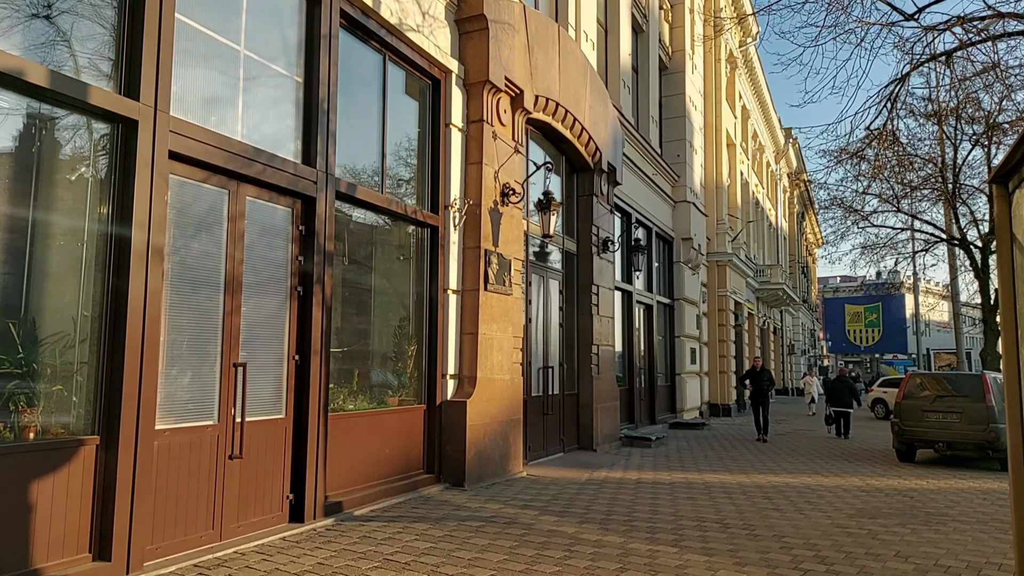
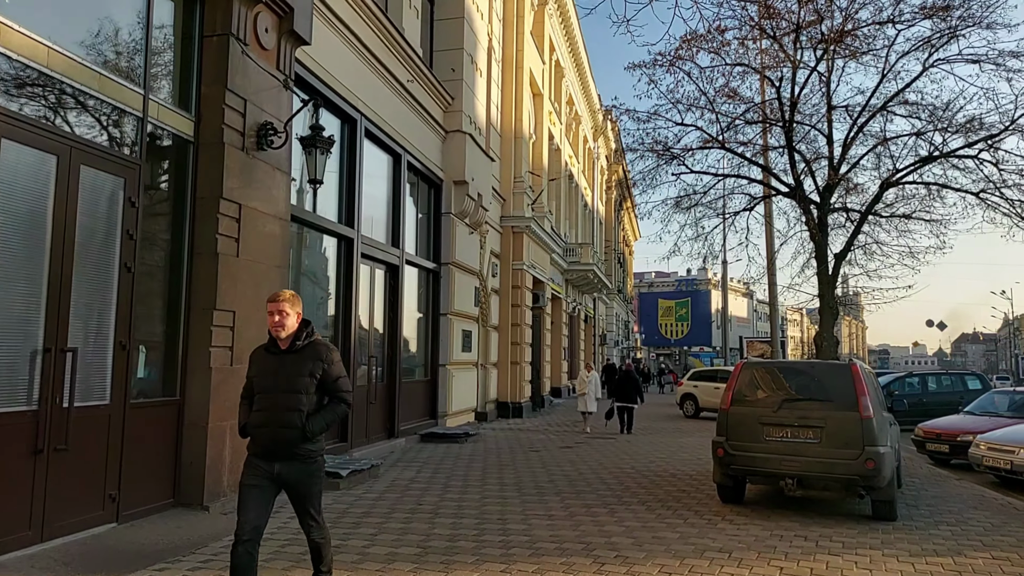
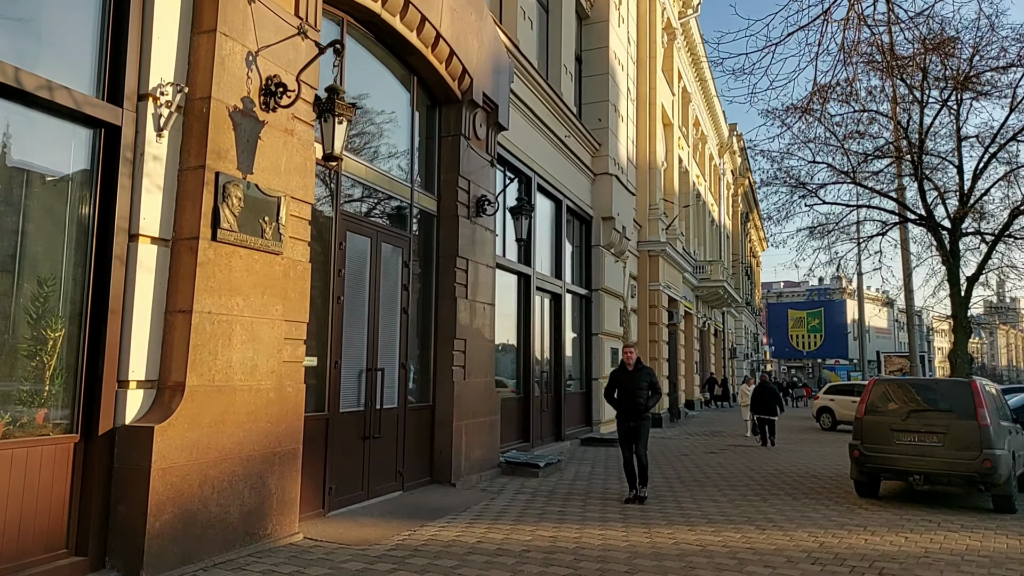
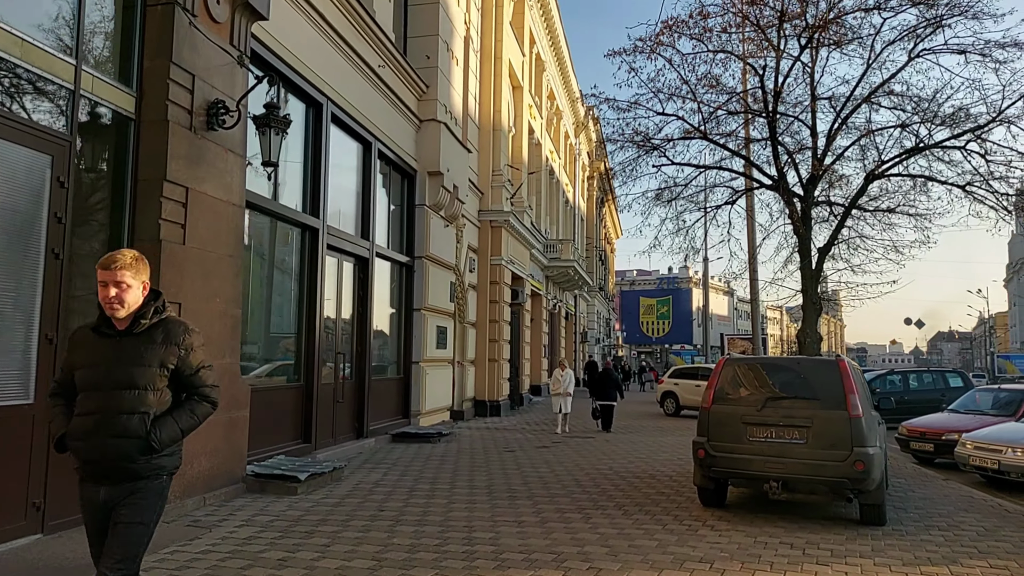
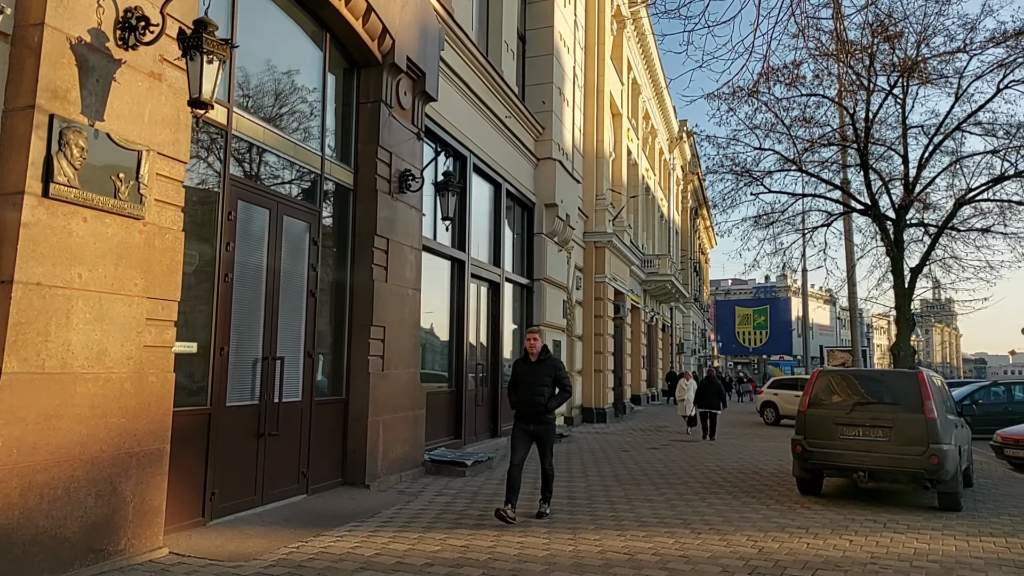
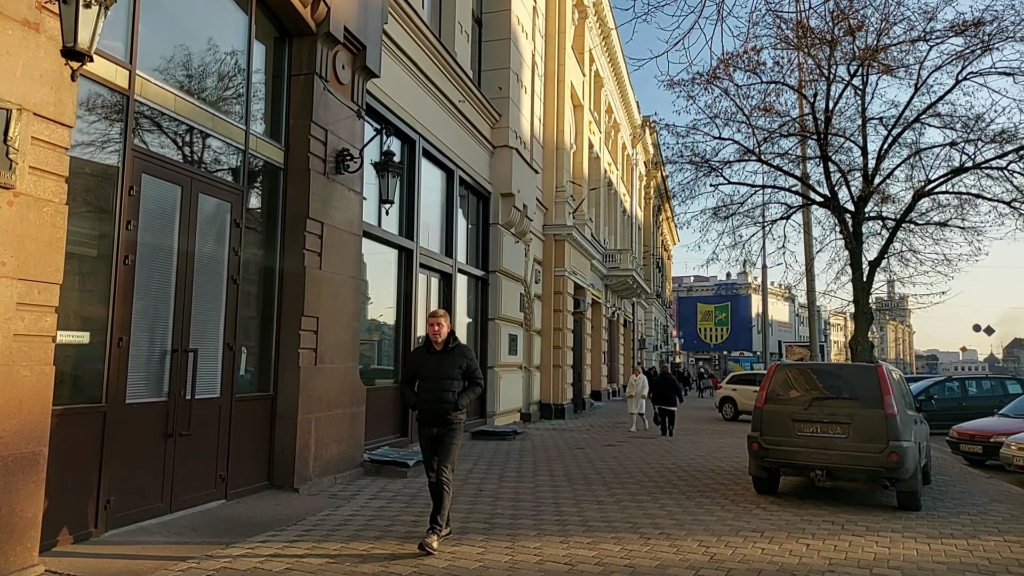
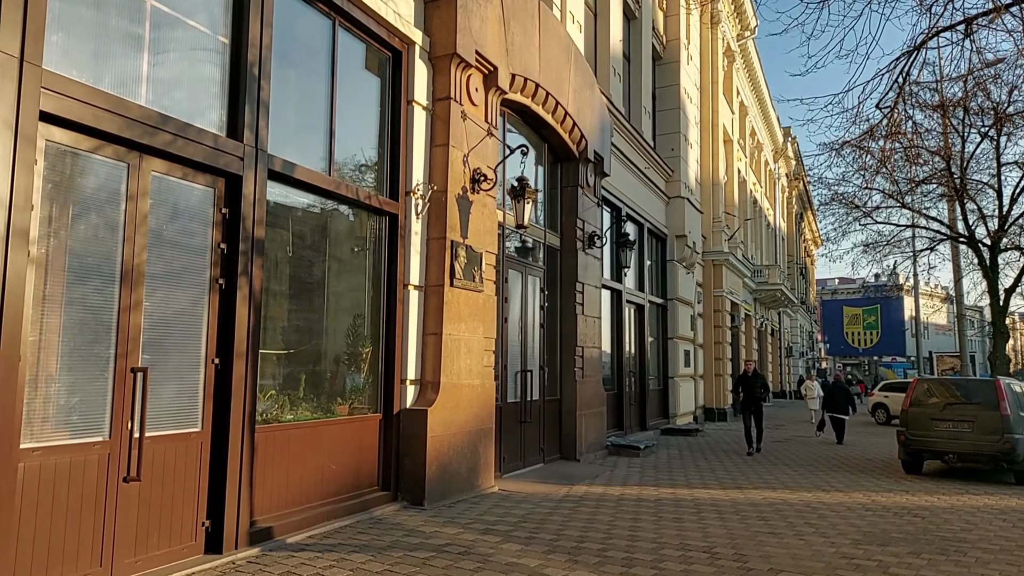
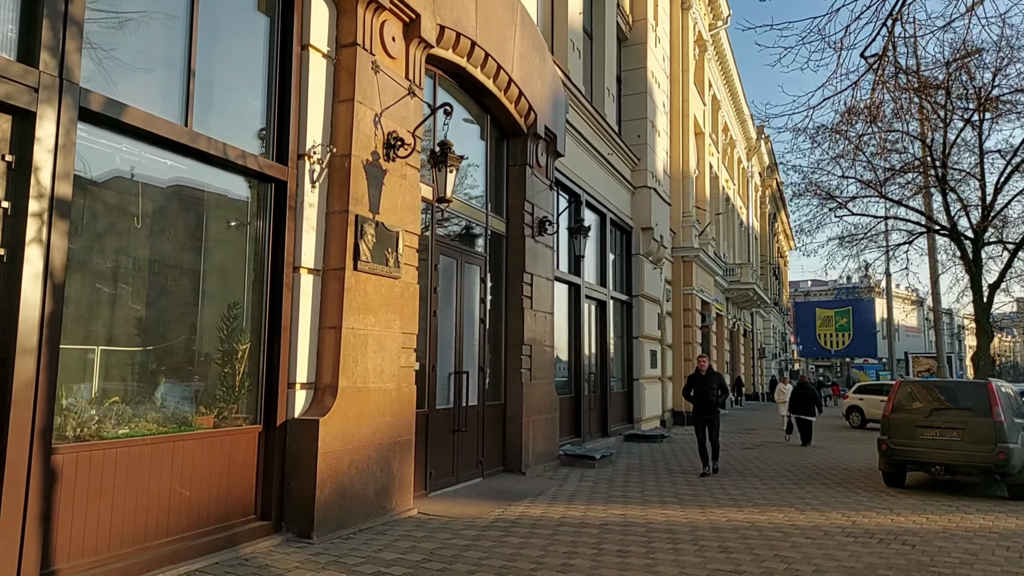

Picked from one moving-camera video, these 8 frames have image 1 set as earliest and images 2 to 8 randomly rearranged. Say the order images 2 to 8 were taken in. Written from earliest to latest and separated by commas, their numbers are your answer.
7, 8, 3, 5, 6, 2, 4
